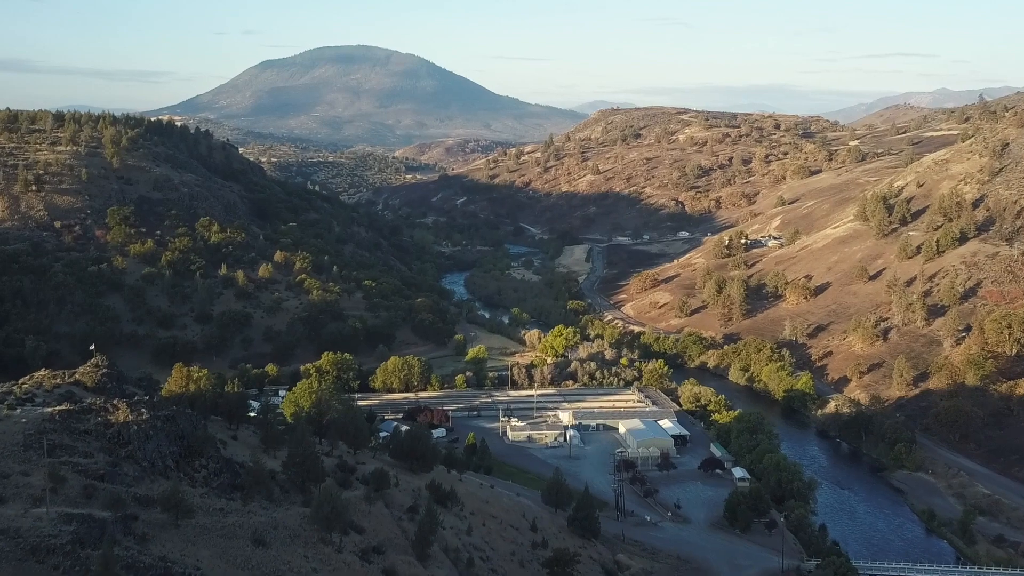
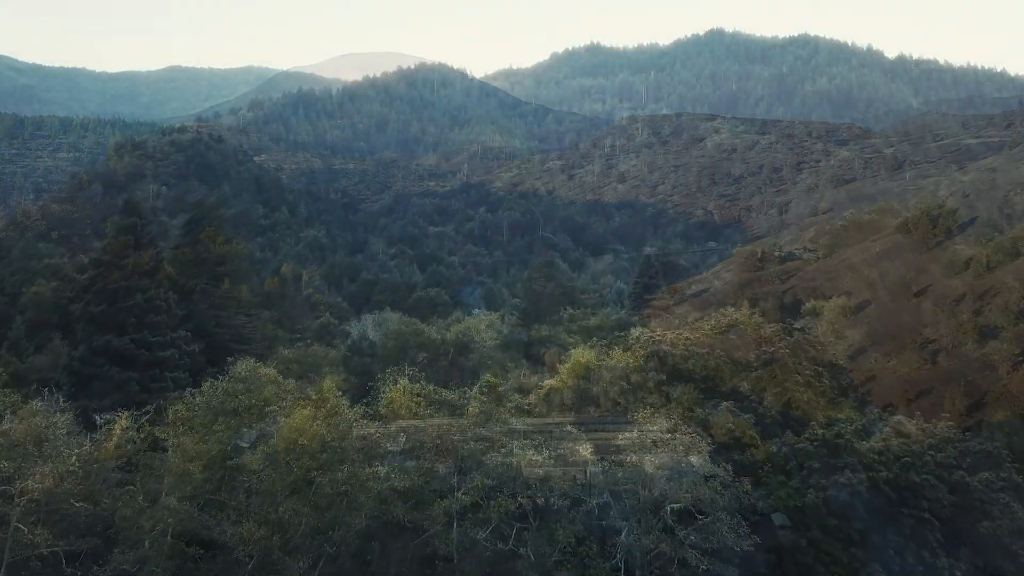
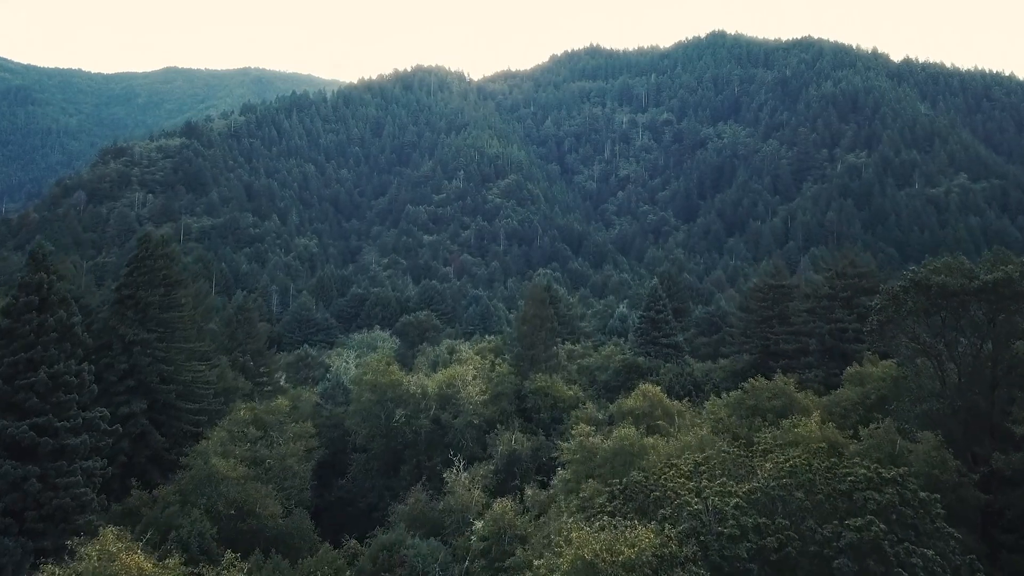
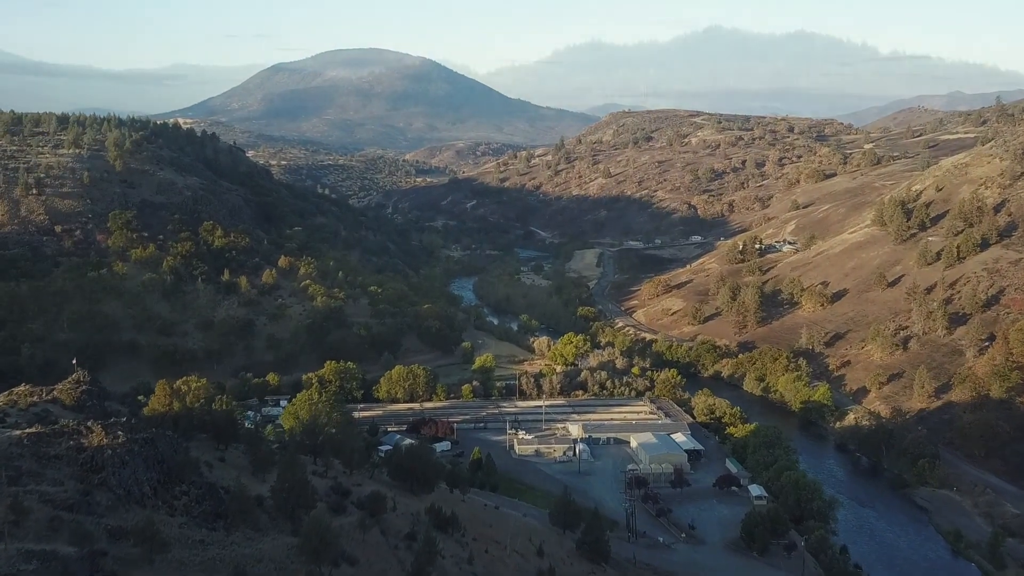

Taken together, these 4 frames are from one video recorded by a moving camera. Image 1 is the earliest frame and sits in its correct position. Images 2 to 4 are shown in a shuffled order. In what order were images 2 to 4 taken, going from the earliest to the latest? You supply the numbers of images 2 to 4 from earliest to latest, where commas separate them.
4, 2, 3
